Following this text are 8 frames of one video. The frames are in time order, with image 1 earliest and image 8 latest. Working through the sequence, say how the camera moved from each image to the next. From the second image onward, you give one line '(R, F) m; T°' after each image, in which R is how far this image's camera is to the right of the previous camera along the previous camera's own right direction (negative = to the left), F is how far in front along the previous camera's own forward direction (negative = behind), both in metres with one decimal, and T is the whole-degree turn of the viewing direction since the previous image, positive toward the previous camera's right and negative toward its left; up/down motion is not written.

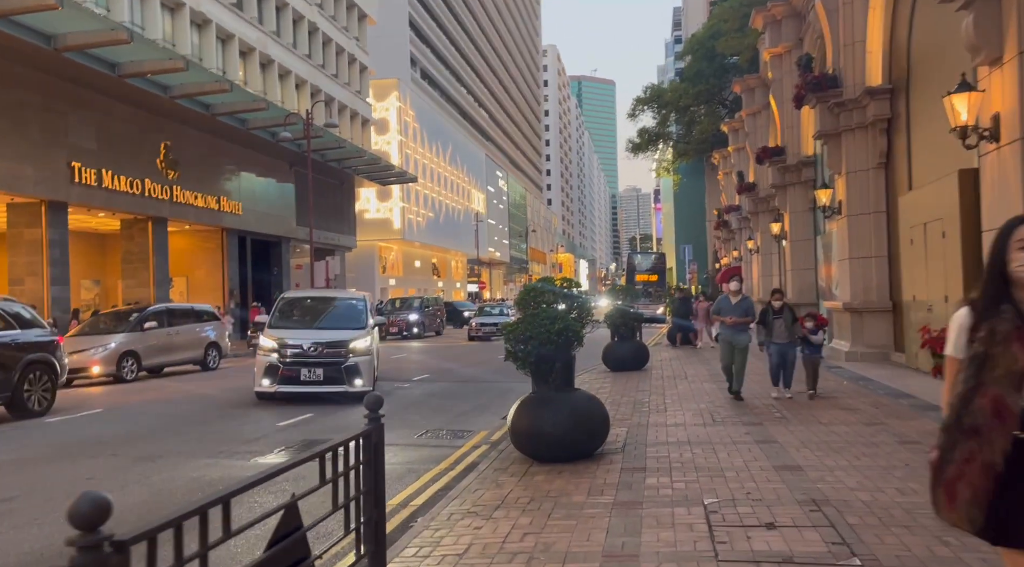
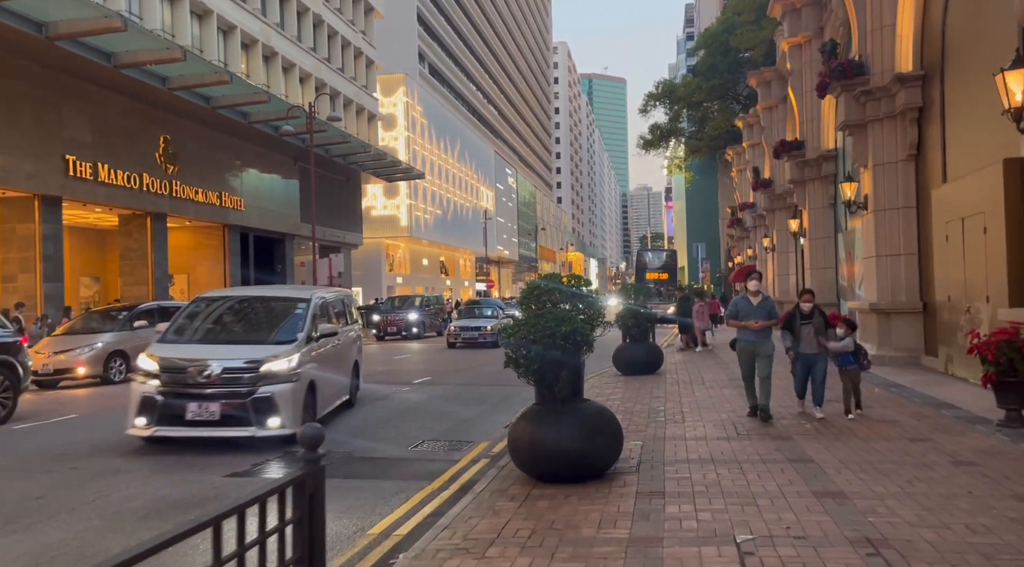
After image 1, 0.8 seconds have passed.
(+0.1, +0.9) m; -1°
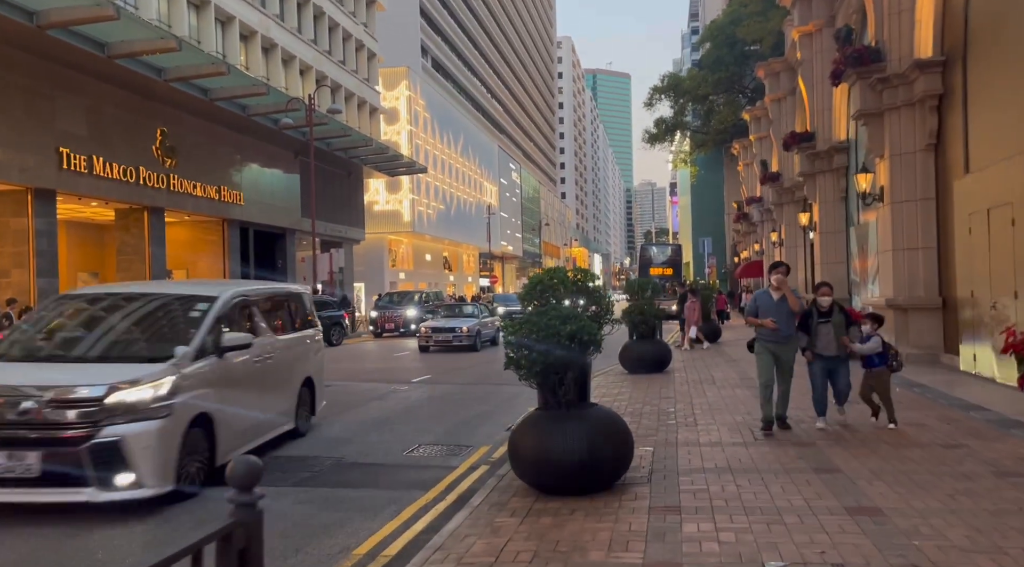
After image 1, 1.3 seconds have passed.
(0.0, +0.6) m; 0°
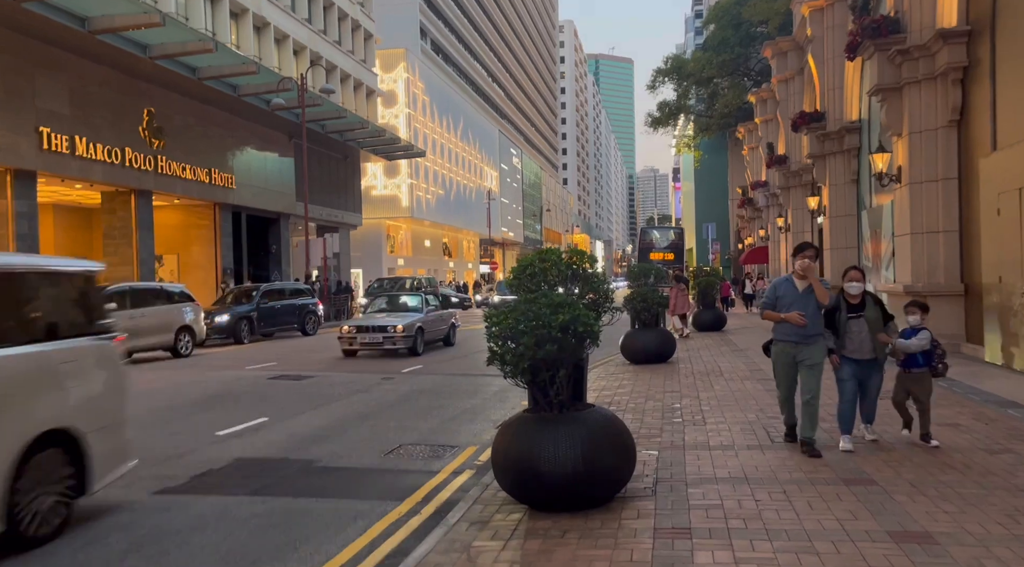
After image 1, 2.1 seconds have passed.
(+0.1, +0.9) m; 0°
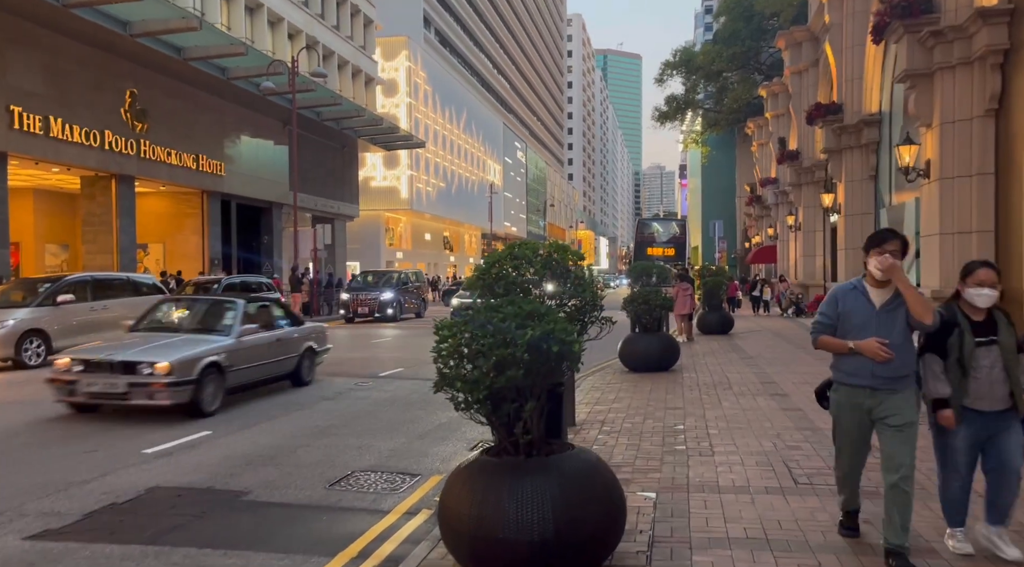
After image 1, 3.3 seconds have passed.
(+0.3, +1.3) m; 0°
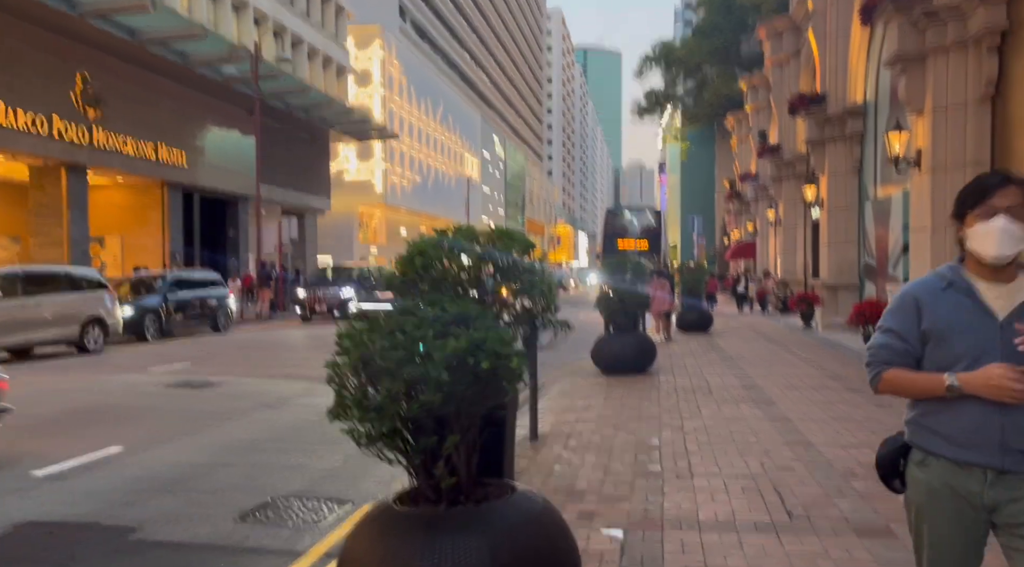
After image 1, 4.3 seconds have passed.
(+0.2, +1.0) m; +1°
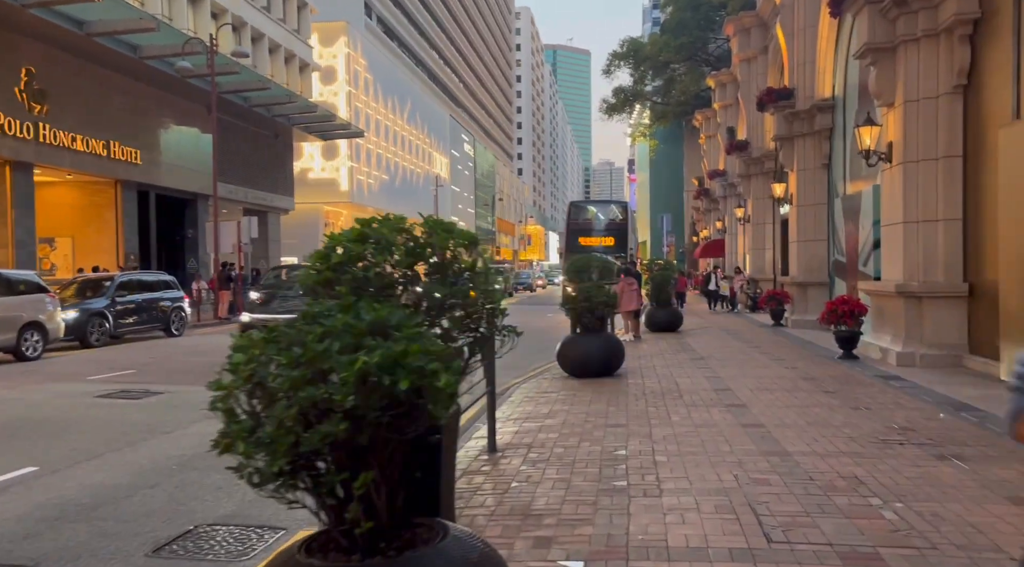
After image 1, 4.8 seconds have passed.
(+0.1, +0.6) m; +2°
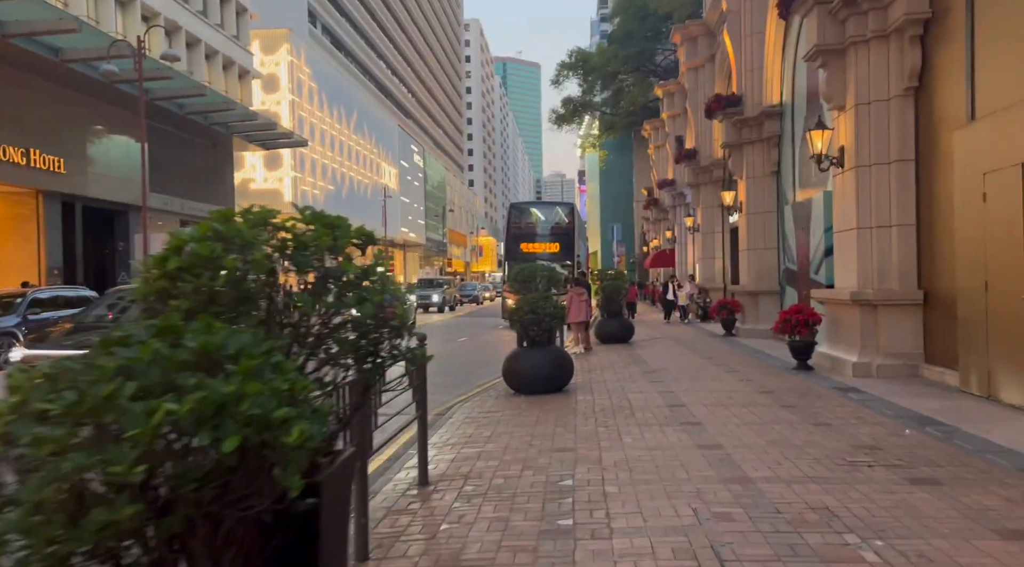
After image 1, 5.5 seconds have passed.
(+0.2, +0.7) m; +4°
